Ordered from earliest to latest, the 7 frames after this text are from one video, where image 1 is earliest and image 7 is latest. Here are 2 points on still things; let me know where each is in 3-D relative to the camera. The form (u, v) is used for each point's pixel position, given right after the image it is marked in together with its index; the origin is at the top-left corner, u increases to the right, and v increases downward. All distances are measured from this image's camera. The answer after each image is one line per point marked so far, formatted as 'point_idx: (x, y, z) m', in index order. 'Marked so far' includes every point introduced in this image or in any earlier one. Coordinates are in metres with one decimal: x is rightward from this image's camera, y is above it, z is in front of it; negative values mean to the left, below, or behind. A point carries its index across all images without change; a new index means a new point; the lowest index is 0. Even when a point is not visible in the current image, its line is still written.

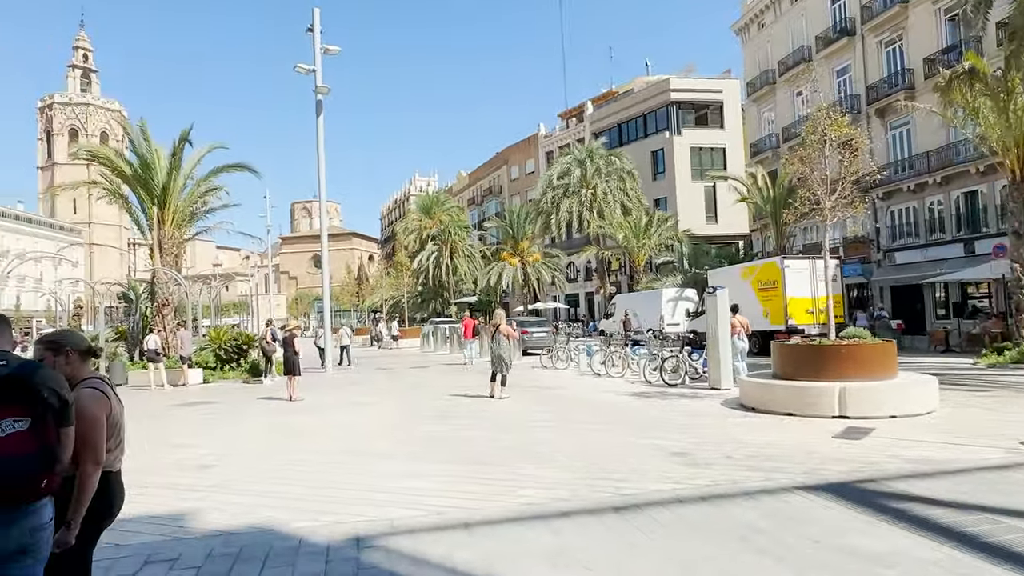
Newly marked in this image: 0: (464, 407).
0: (-0.8, -1.9, +11.0) m
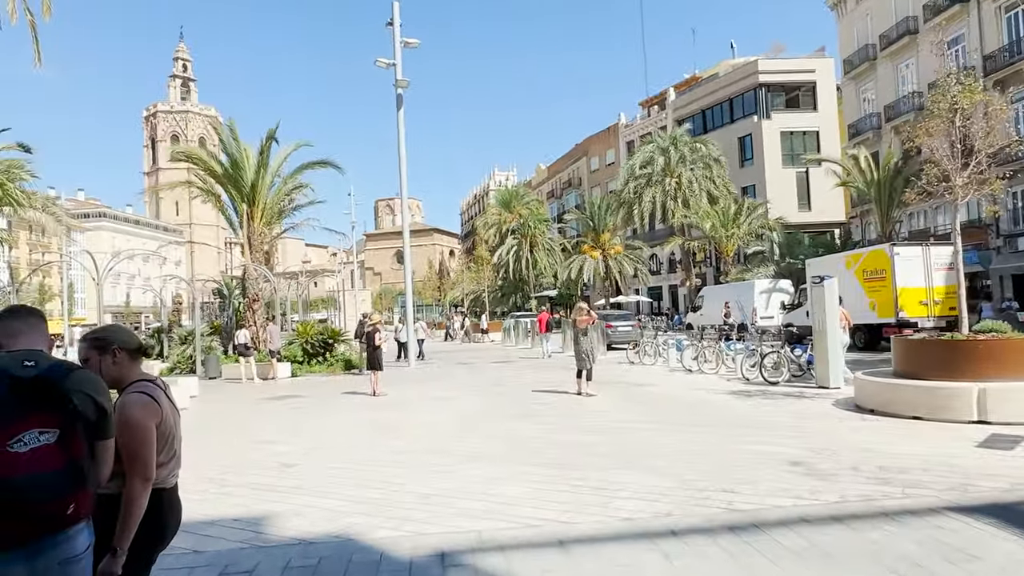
0: (+0.5, -1.7, +10.6) m
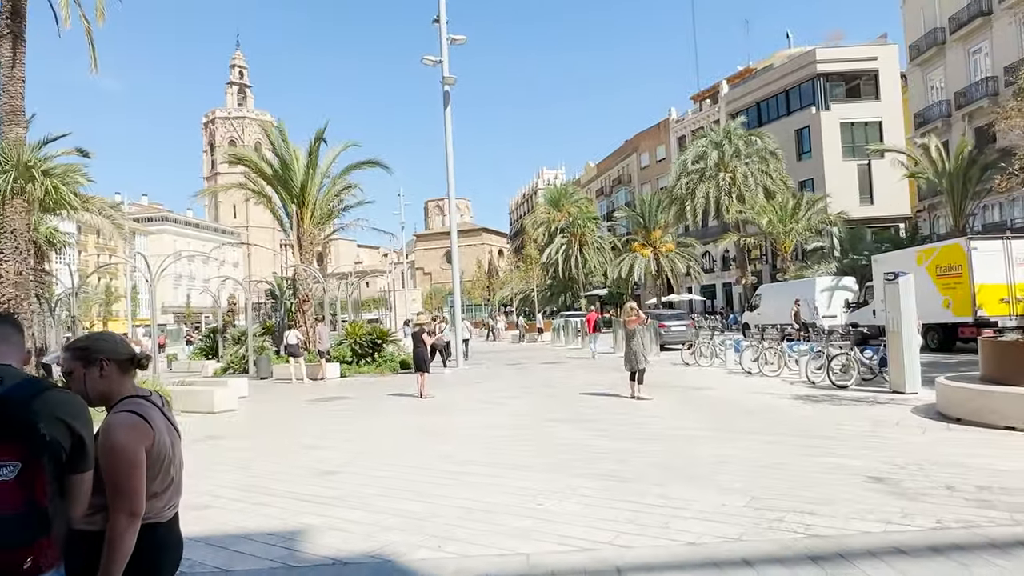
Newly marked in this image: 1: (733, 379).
0: (+1.3, -1.7, +10.1) m
1: (+4.0, -1.7, +13.0) m
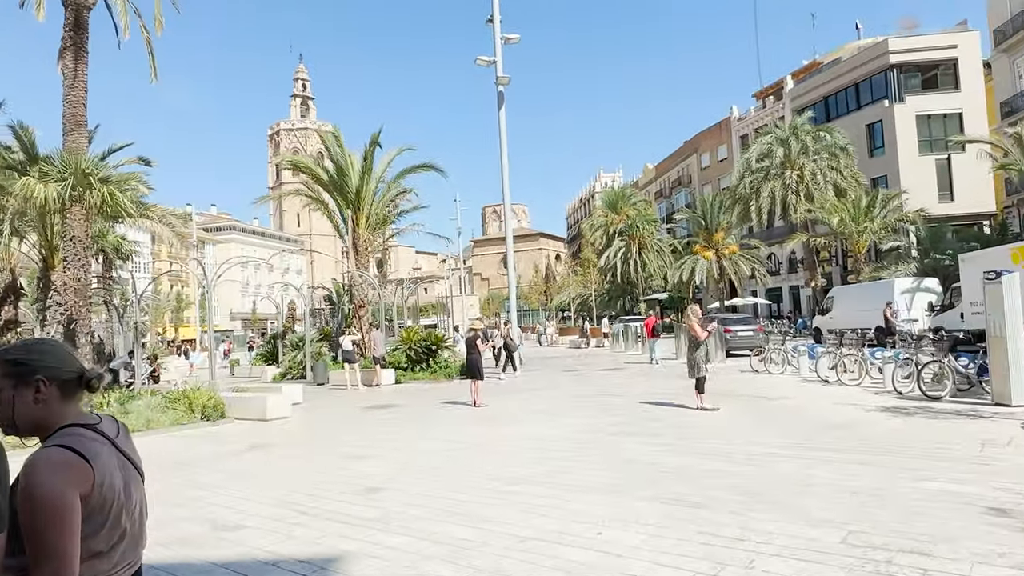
0: (+2.0, -1.8, +9.5) m
1: (+5.0, -1.7, +12.1) m
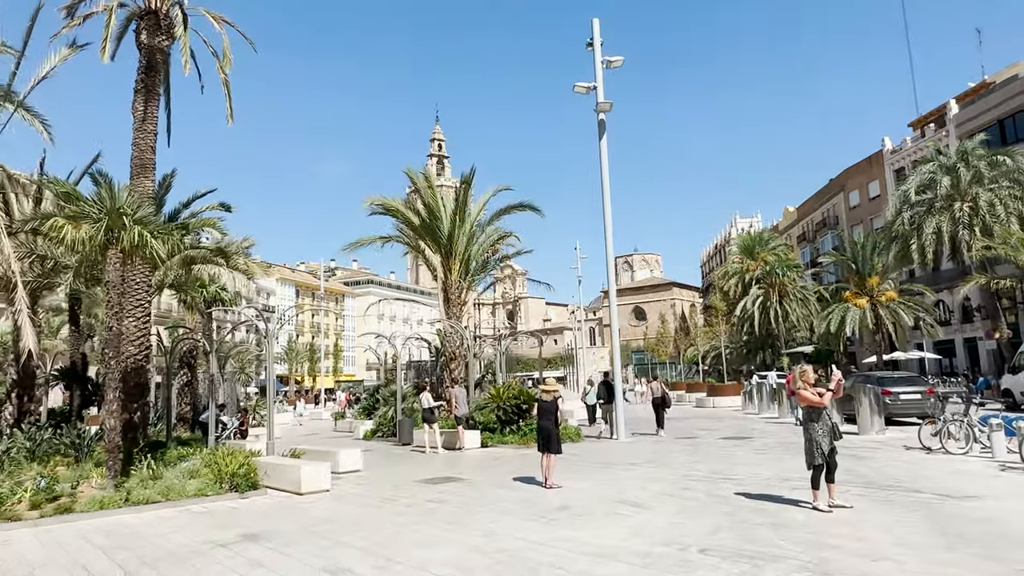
0: (+2.6, -2.2, +6.6) m
1: (+6.0, -2.3, +8.6) m
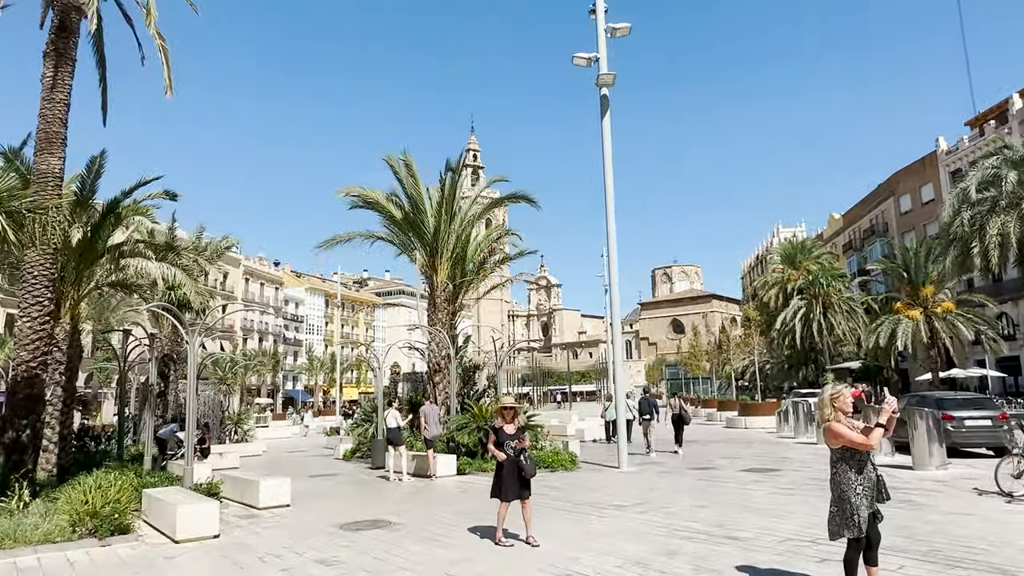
0: (+1.6, -2.1, +4.0) m
1: (+5.2, -2.2, +5.8) m
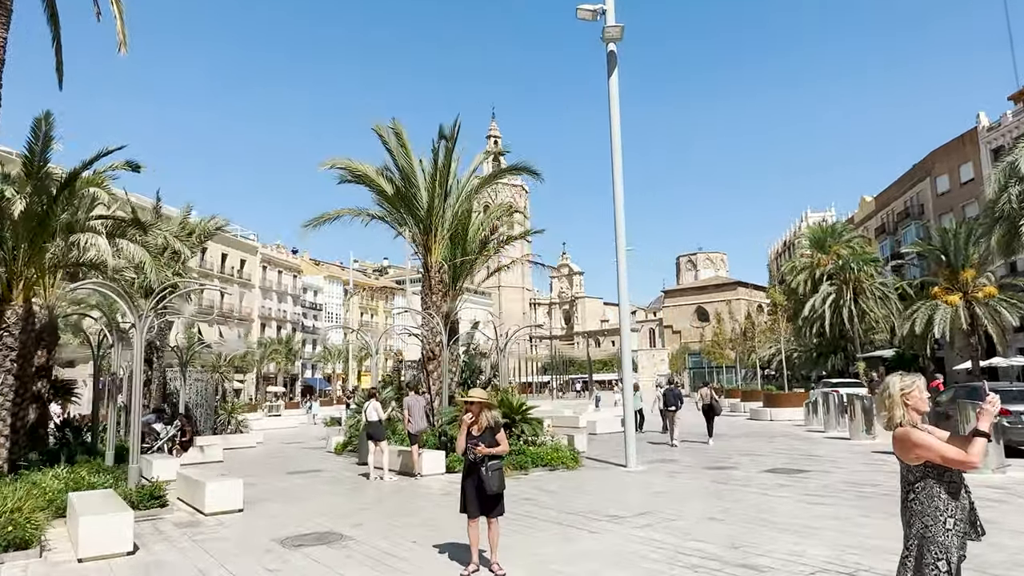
0: (+1.2, -1.8, +2.5) m
1: (+4.8, -1.9, +4.2) m
